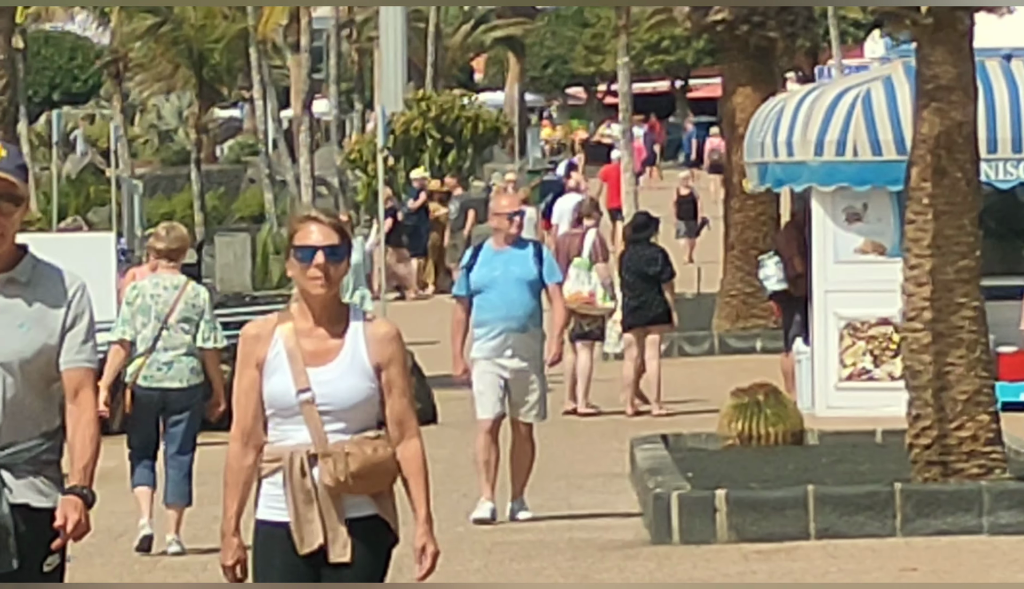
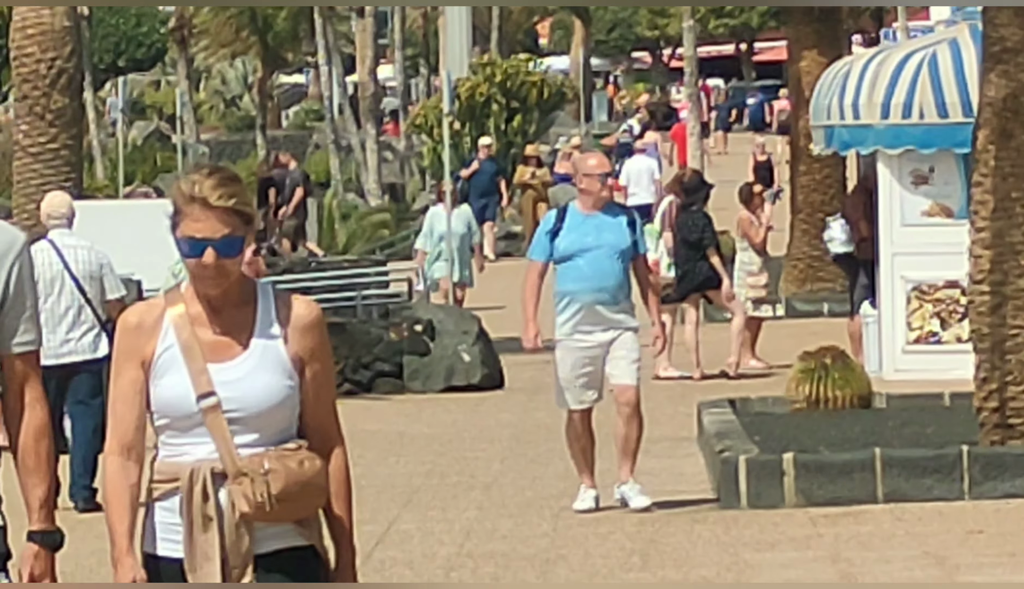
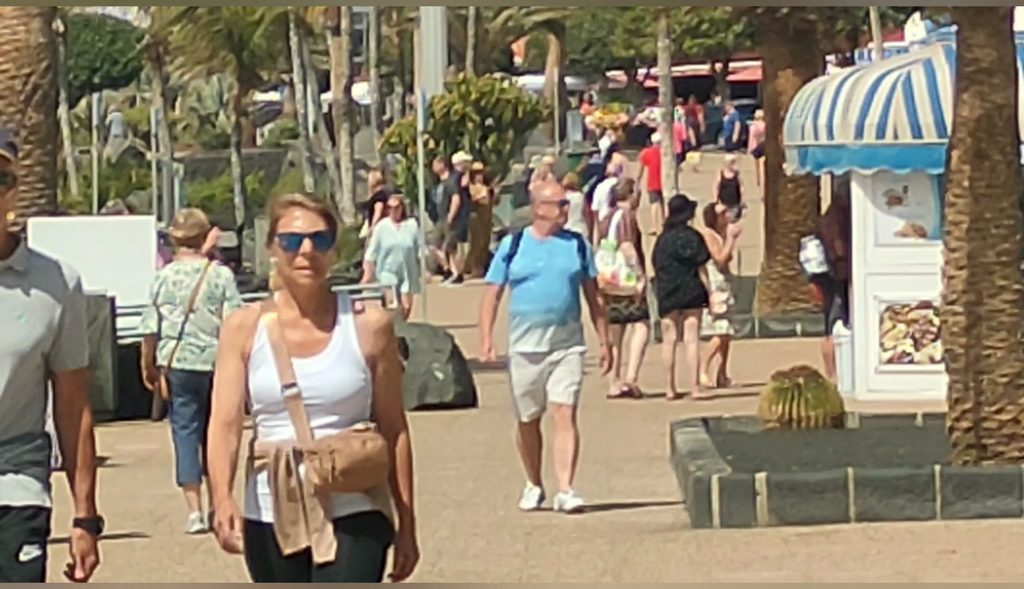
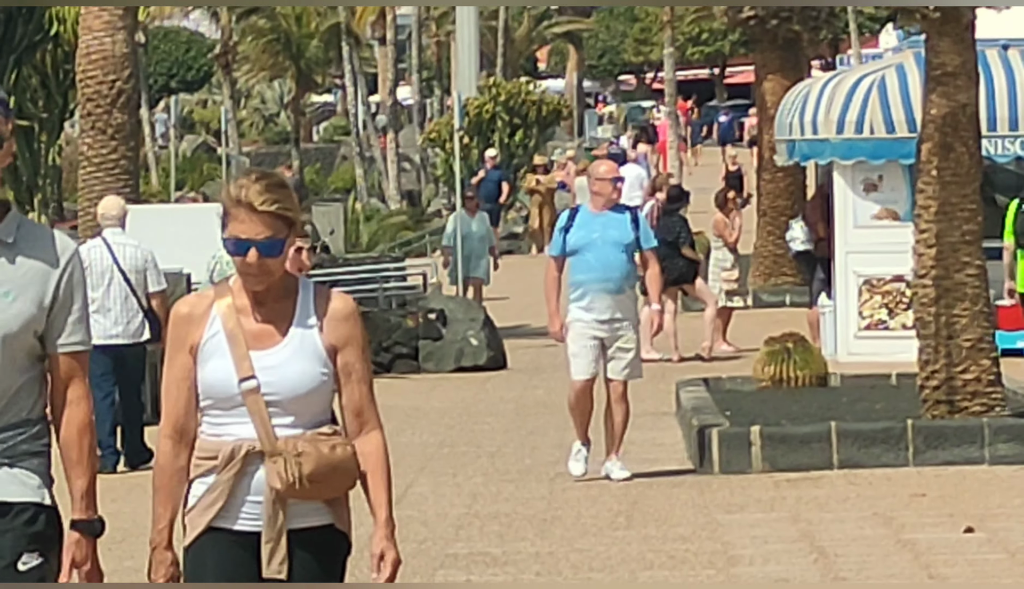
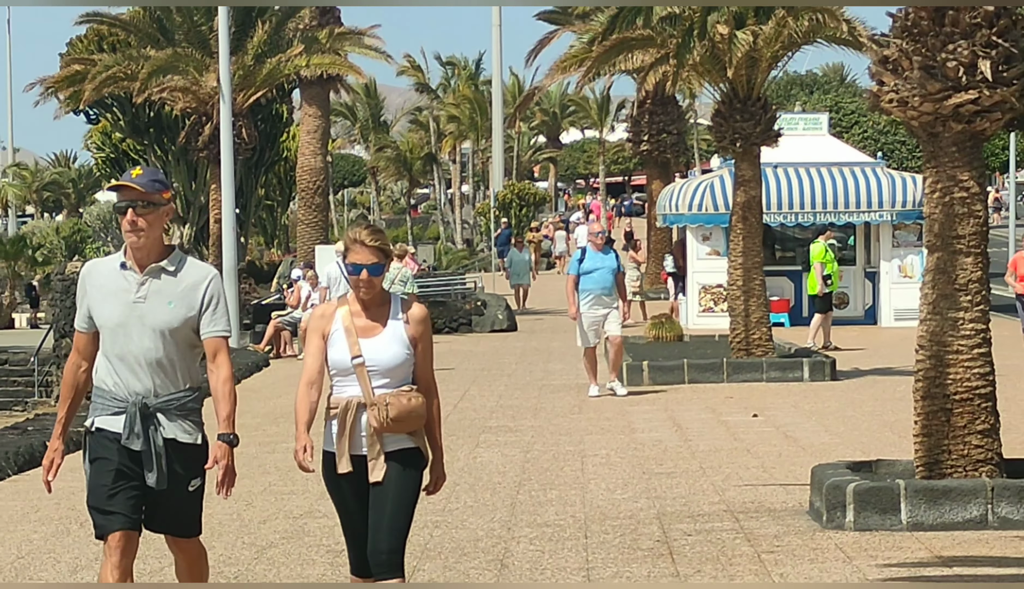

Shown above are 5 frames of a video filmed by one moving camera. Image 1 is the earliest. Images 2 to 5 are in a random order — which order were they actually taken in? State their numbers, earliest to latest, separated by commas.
3, 2, 4, 5
